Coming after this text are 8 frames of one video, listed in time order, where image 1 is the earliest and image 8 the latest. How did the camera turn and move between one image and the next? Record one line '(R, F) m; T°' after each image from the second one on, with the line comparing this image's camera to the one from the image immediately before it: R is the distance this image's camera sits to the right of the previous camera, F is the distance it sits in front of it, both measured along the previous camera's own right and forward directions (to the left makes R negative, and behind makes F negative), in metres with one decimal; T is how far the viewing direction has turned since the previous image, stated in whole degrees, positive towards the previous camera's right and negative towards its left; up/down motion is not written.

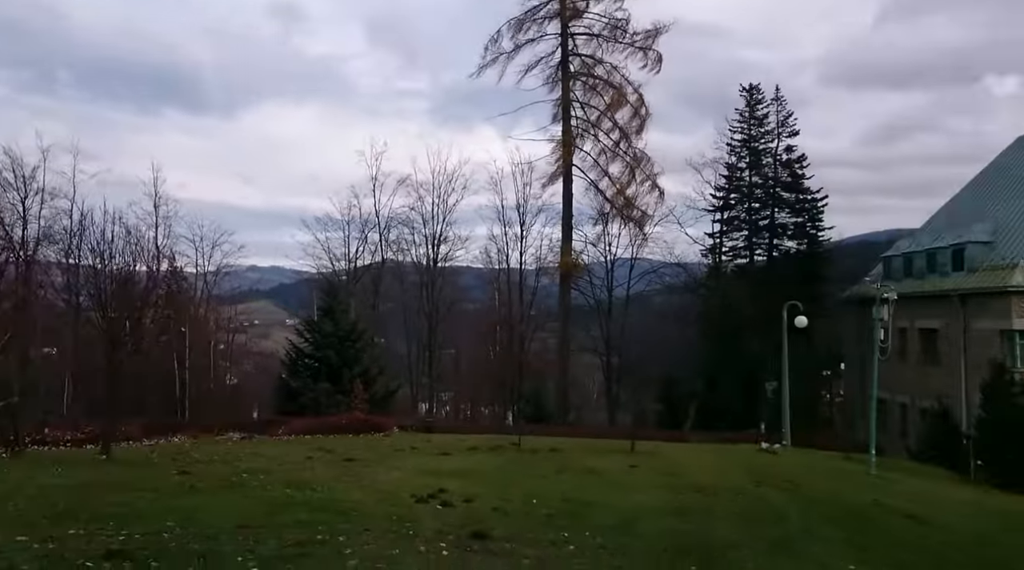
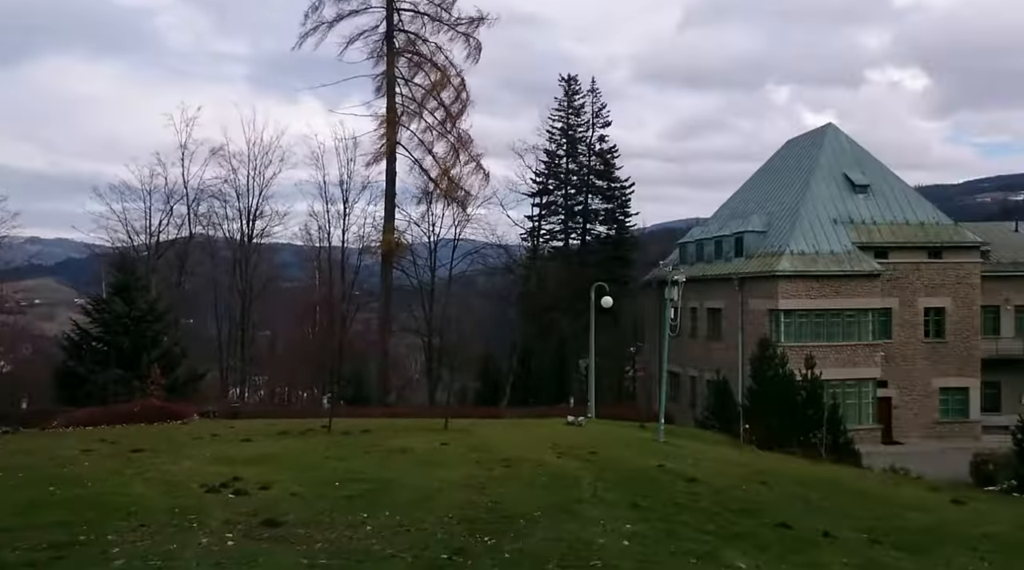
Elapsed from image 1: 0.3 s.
(+0.2, -0.2) m; +10°
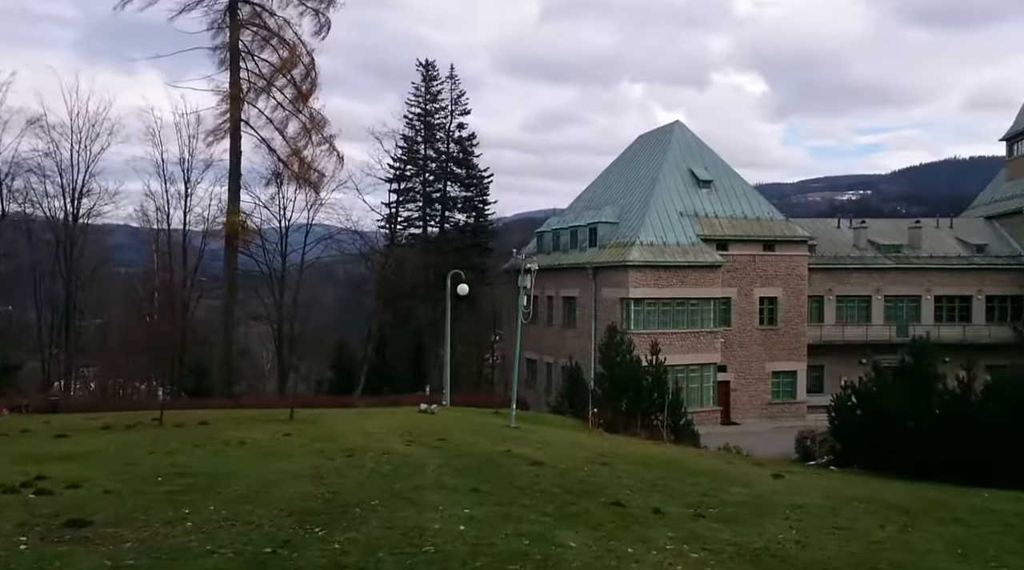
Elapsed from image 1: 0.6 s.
(+0.2, +0.1) m; +8°
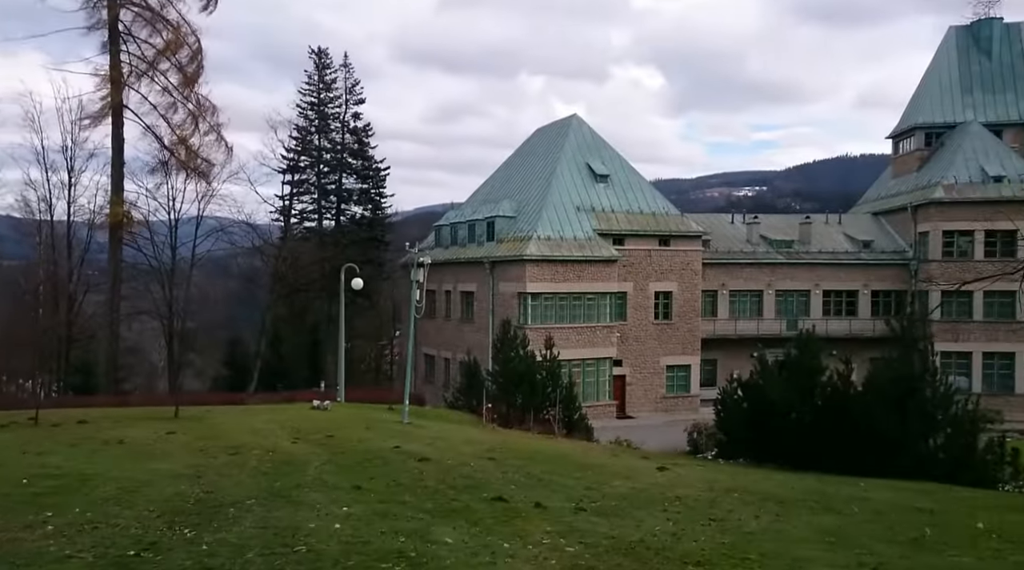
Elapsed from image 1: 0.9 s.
(+0.2, +0.1) m; +6°
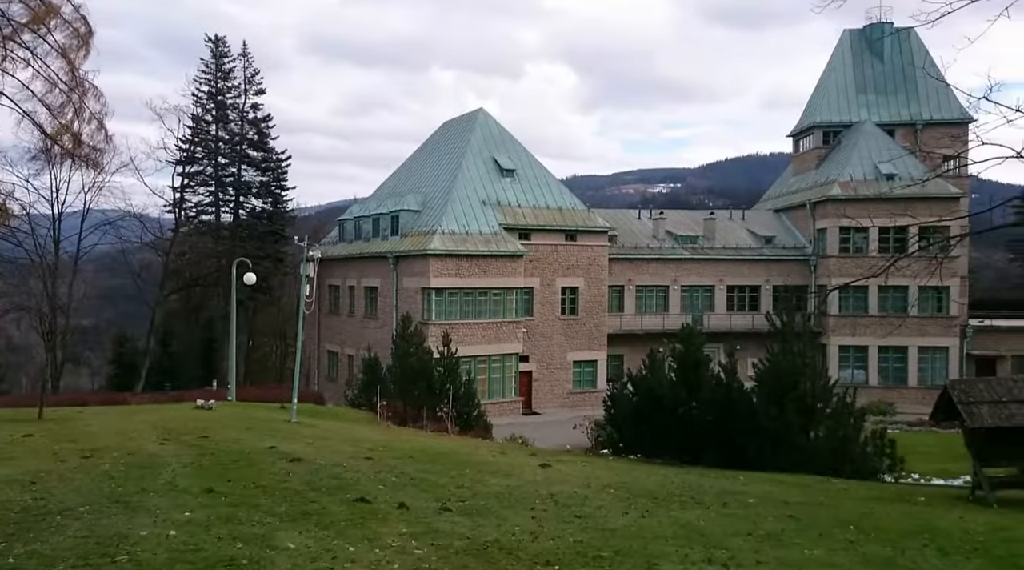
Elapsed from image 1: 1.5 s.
(+0.5, +0.4) m; +5°
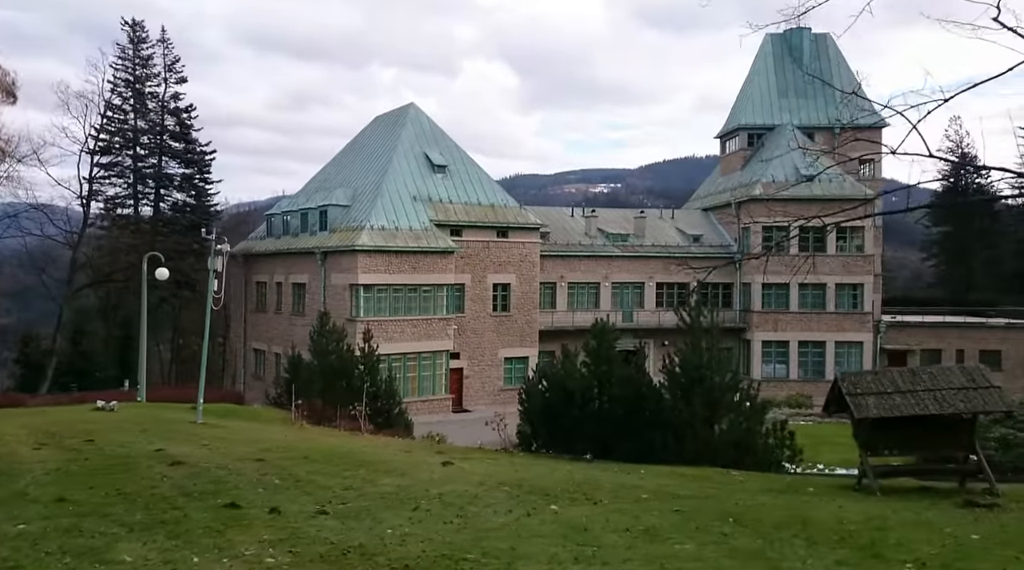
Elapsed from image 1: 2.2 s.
(+0.5, +0.4) m; +3°
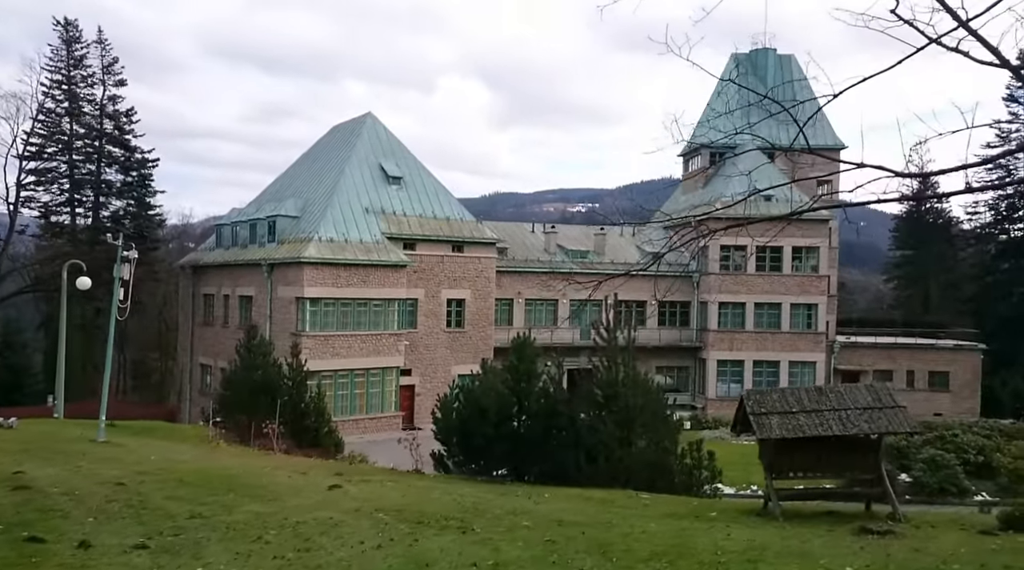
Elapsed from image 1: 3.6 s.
(+1.0, +0.7) m; +1°
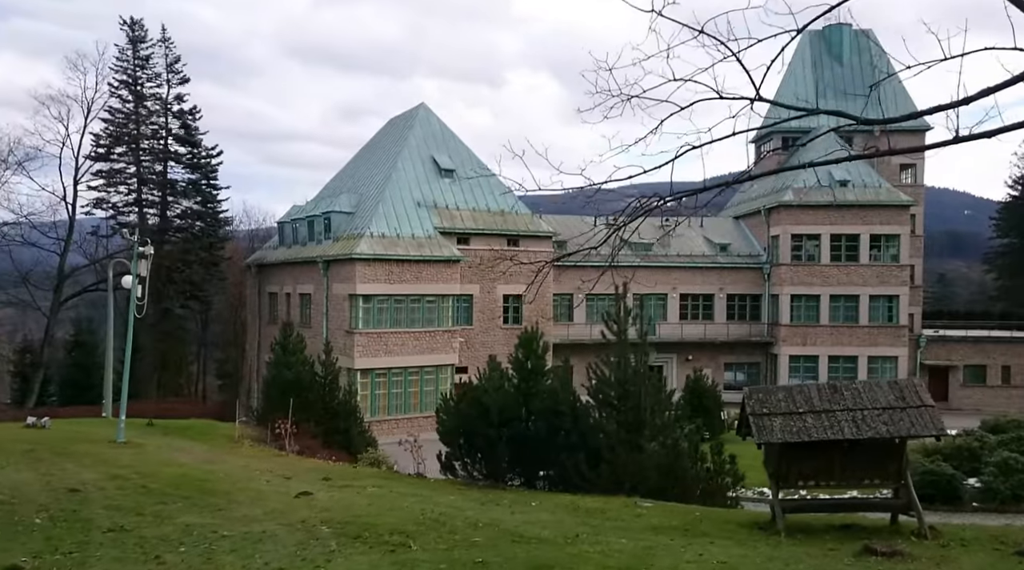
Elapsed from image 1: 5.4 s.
(+1.2, +0.9) m; -5°
